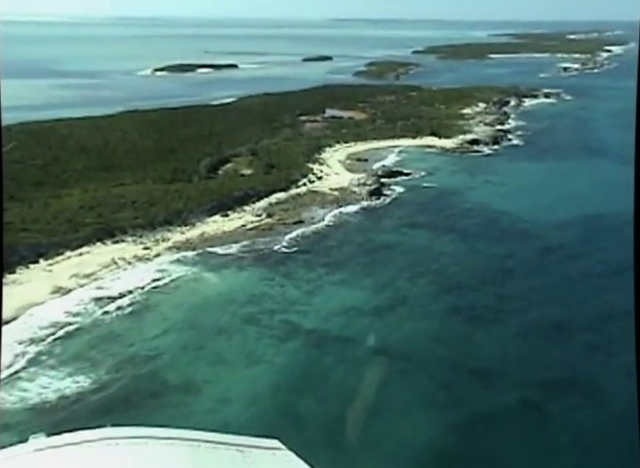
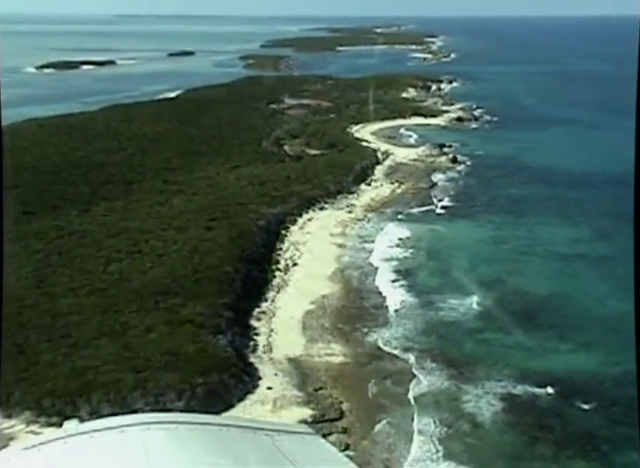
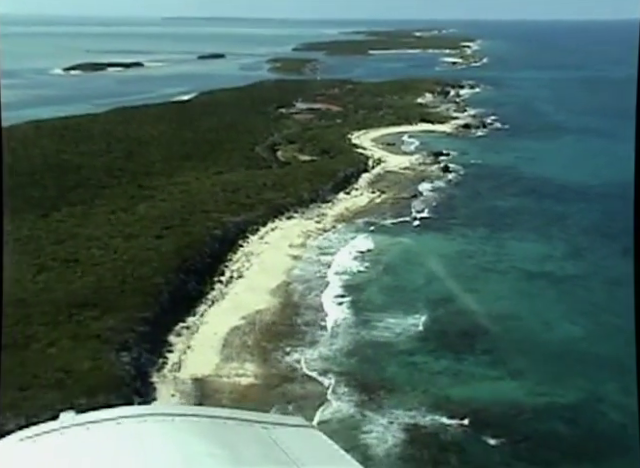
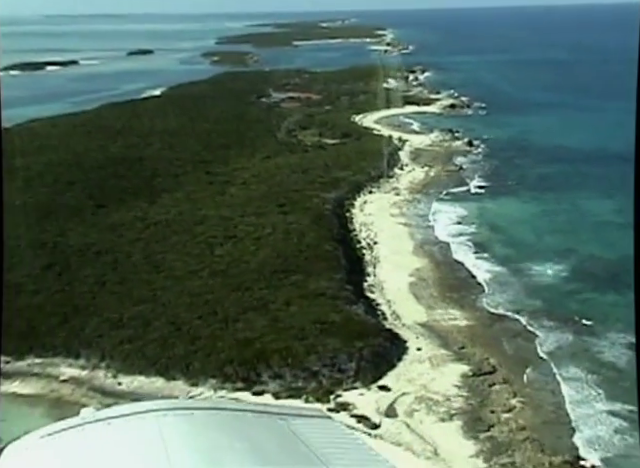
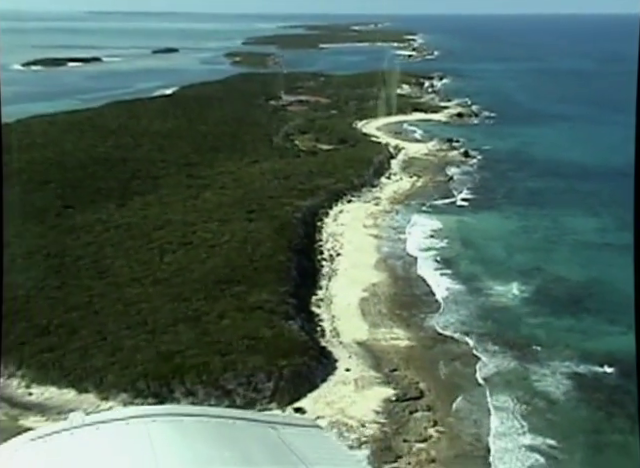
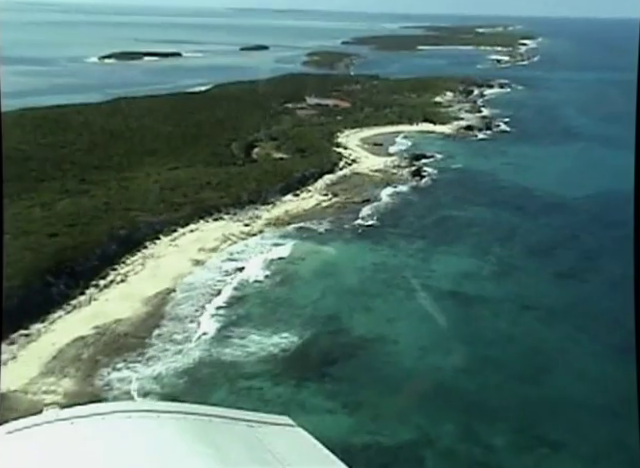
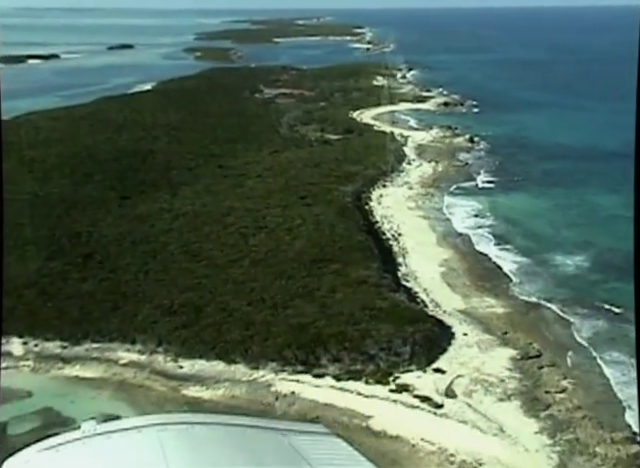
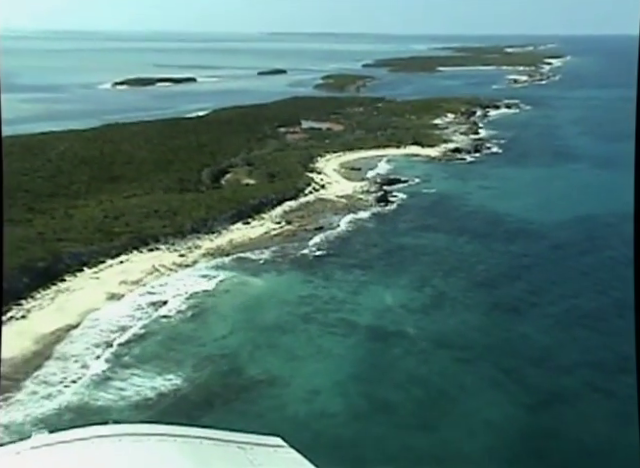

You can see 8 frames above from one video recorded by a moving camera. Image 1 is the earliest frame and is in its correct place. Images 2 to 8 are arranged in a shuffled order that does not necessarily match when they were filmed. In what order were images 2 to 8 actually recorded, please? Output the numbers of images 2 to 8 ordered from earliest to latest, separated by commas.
8, 6, 3, 2, 5, 4, 7
